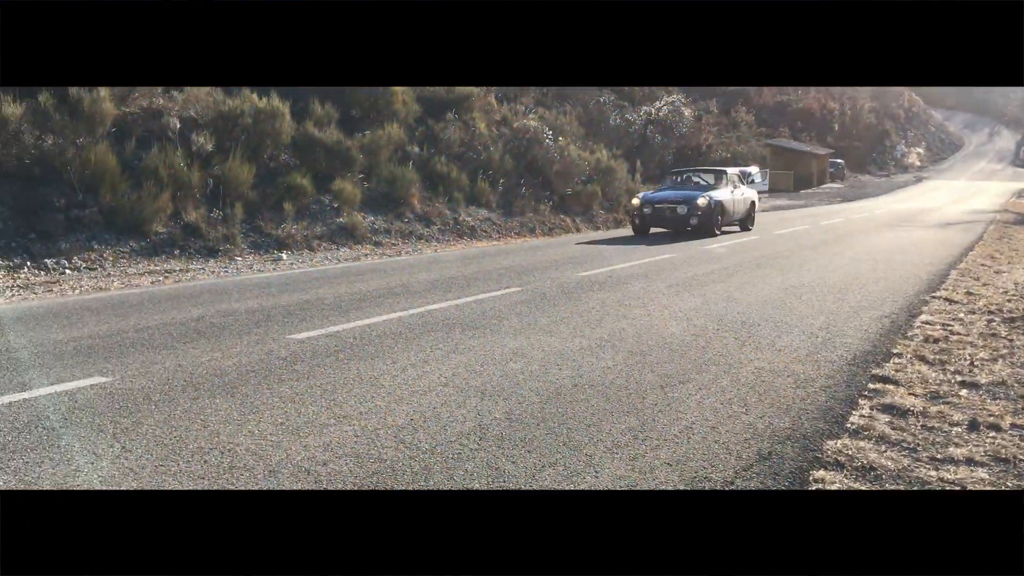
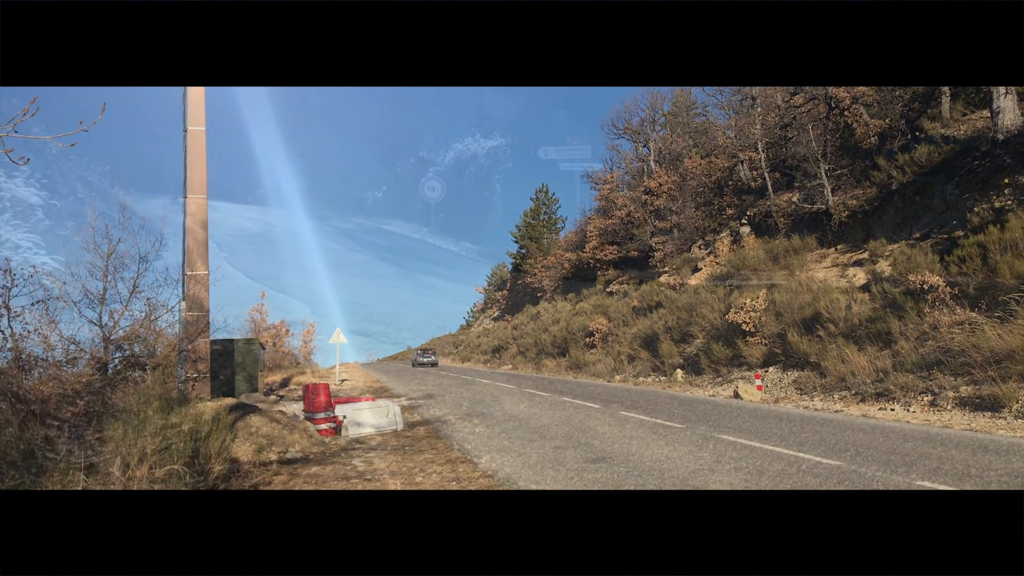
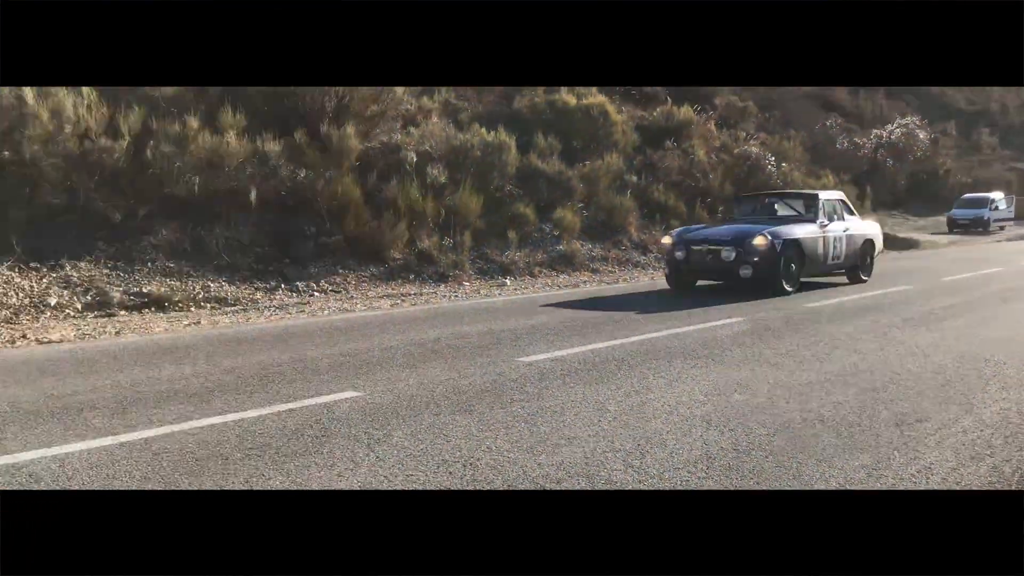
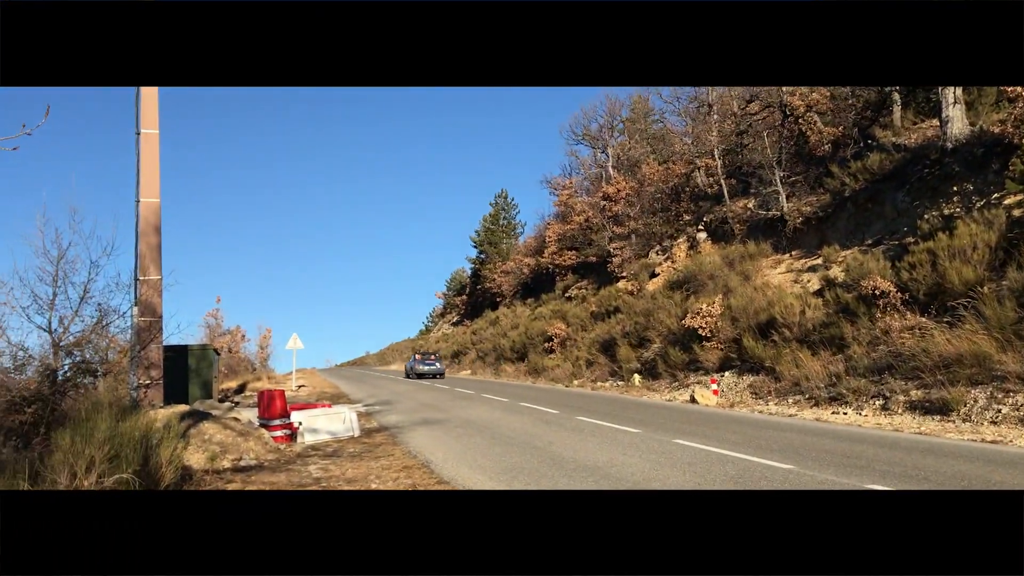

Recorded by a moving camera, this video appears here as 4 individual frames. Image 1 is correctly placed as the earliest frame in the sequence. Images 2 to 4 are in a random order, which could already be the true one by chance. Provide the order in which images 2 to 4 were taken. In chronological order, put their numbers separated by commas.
3, 4, 2
